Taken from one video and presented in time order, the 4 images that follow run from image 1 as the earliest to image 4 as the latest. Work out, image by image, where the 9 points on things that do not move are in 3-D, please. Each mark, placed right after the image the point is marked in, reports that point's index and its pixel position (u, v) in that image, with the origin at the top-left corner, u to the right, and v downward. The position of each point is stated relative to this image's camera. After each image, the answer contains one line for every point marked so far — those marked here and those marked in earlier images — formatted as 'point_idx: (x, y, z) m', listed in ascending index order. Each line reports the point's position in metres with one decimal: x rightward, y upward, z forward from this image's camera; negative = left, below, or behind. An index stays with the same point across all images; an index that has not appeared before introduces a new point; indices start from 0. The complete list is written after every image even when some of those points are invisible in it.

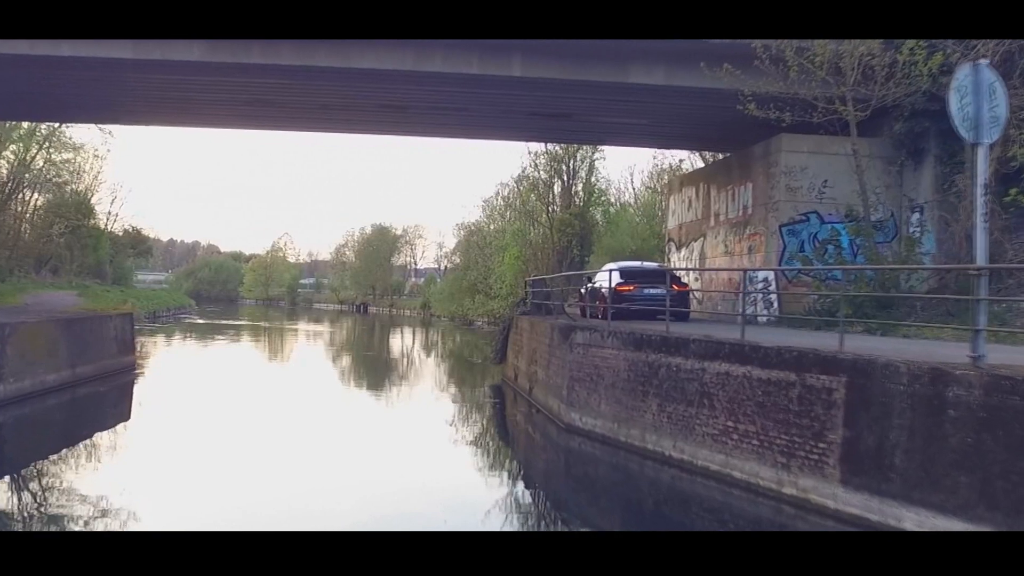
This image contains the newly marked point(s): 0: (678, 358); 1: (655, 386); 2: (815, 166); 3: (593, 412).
0: (+1.7, -0.7, +12.9) m
1: (+1.5, -1.1, +13.3) m
2: (+4.4, +1.8, +18.1) m
3: (+0.9, -1.5, +15.0) m
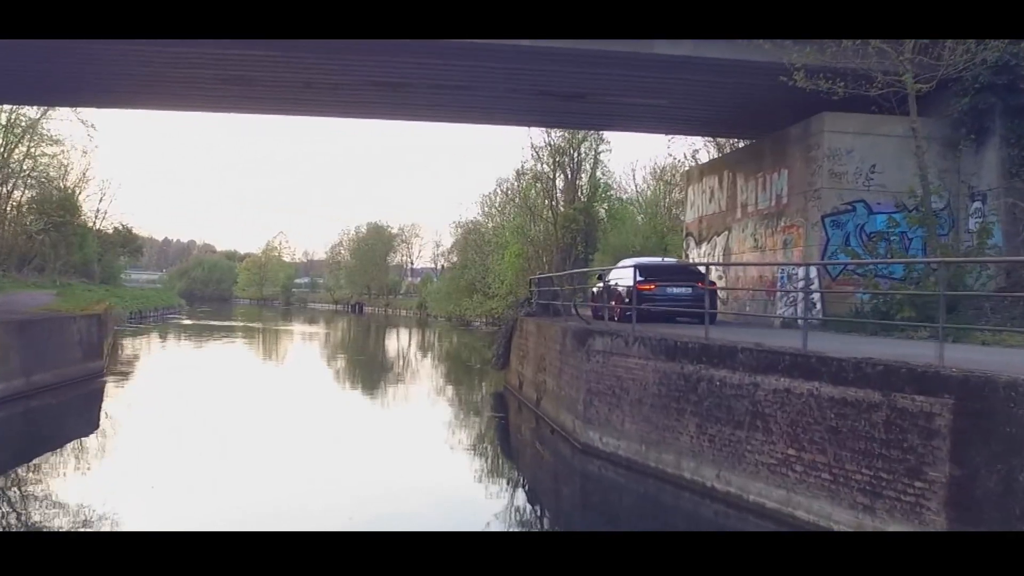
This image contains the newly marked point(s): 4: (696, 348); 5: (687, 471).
0: (+1.8, -0.7, +10.7) m
1: (+1.6, -1.0, +11.2) m
2: (+4.5, +1.8, +15.9) m
3: (+1.0, -1.5, +12.8) m
4: (+1.7, -0.5, +11.2) m
5: (+1.6, -1.6, +11.2) m
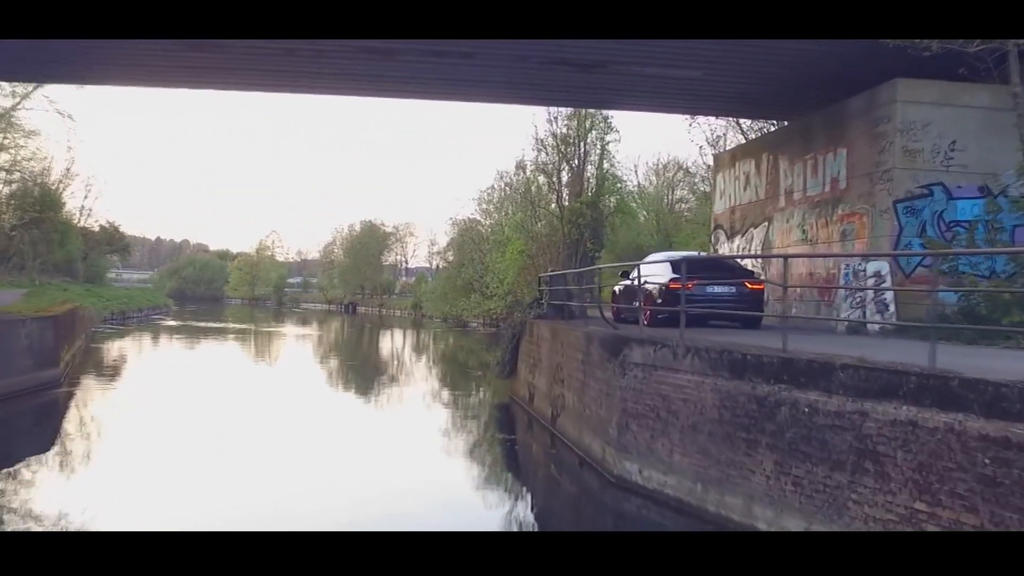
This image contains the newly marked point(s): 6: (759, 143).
0: (+2.0, -0.7, +8.3) m
1: (+1.8, -1.0, +8.7) m
2: (+4.6, +1.8, +13.5) m
3: (+1.2, -1.4, +10.4) m
4: (+1.8, -0.5, +8.7) m
5: (+1.7, -1.6, +8.7) m
6: (+3.6, +2.1, +18.1) m
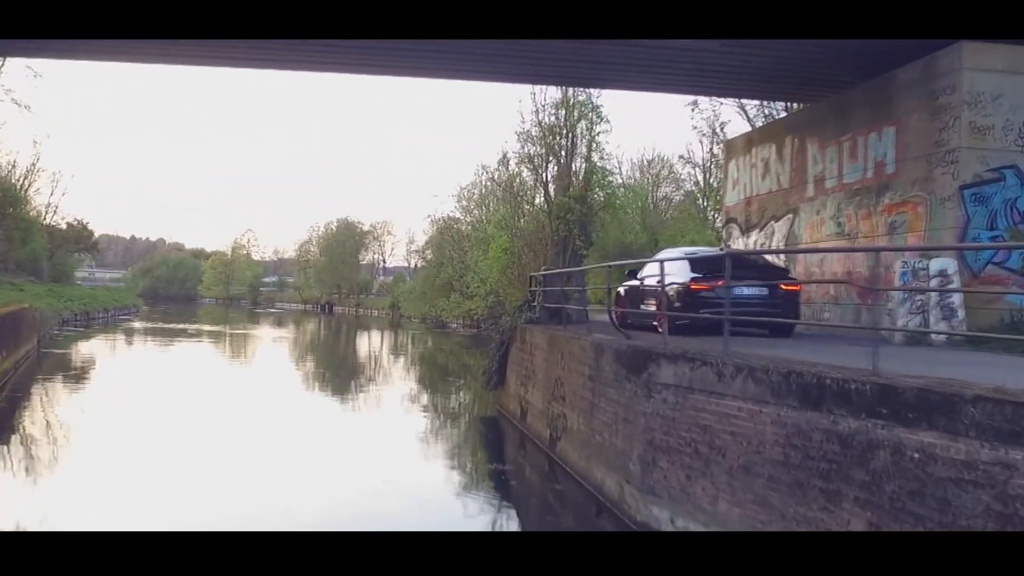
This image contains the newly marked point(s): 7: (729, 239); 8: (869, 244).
0: (+2.0, -0.7, +6.1) m
1: (+1.8, -1.0, +6.5) m
2: (+4.6, +1.8, +11.4) m
3: (+1.2, -1.5, +8.2) m
4: (+1.9, -0.5, +6.6) m
5: (+1.8, -1.6, +6.5) m
6: (+3.5, +2.1, +16.0) m
7: (+3.1, +0.7, +18.0) m
8: (+3.8, +0.5, +13.1) m
